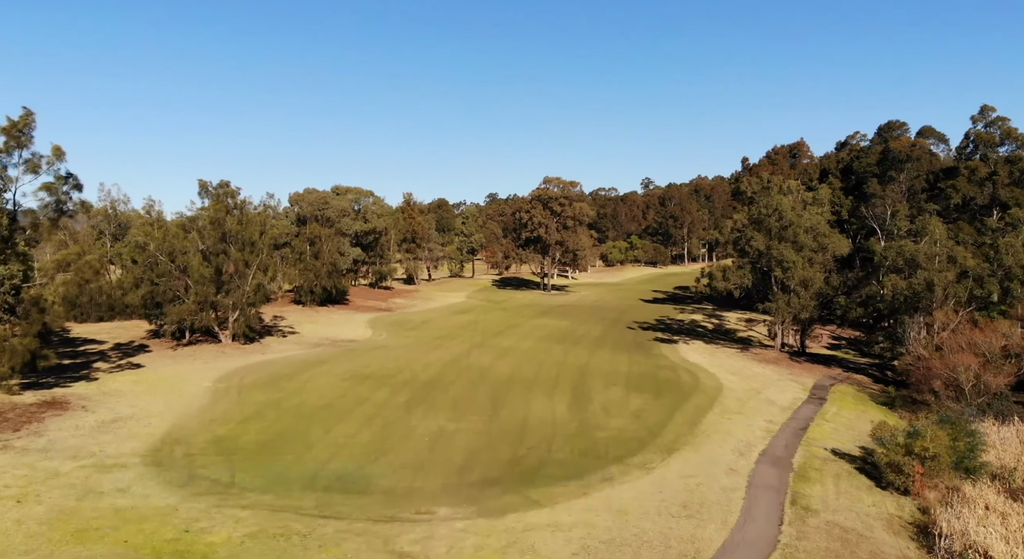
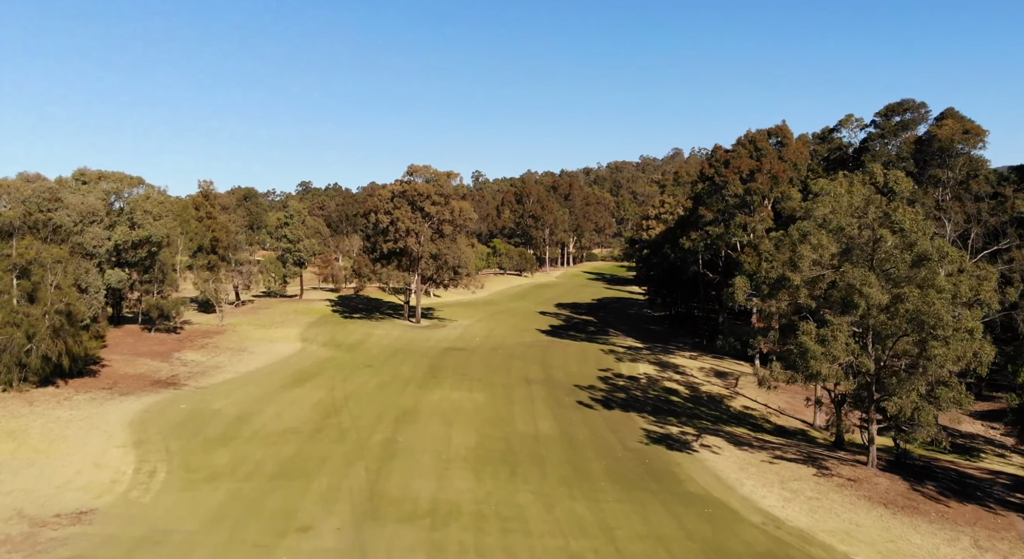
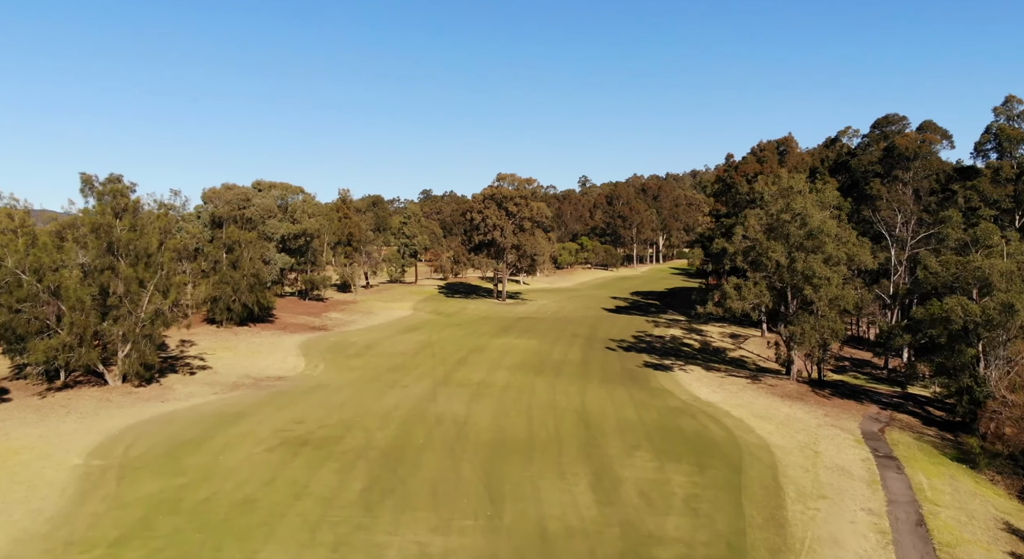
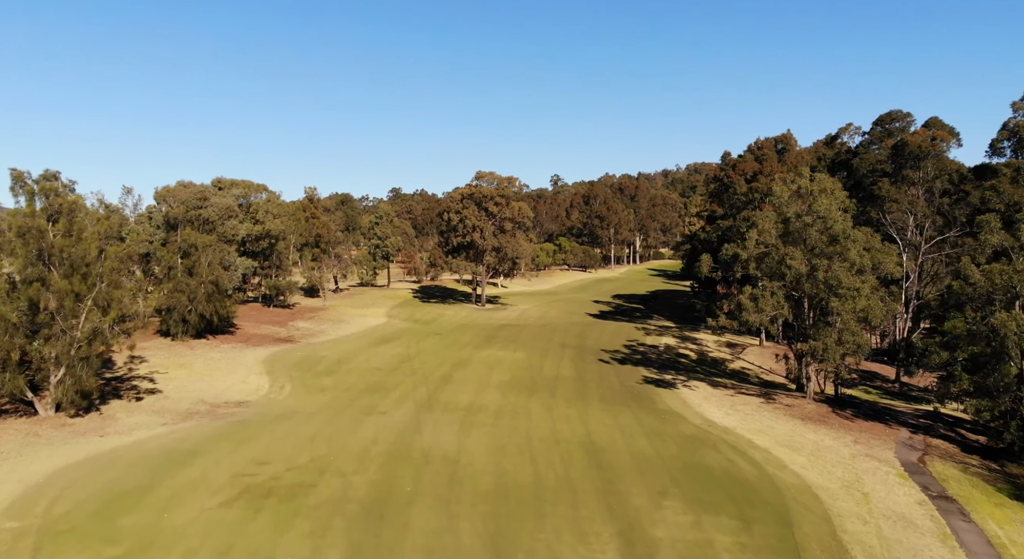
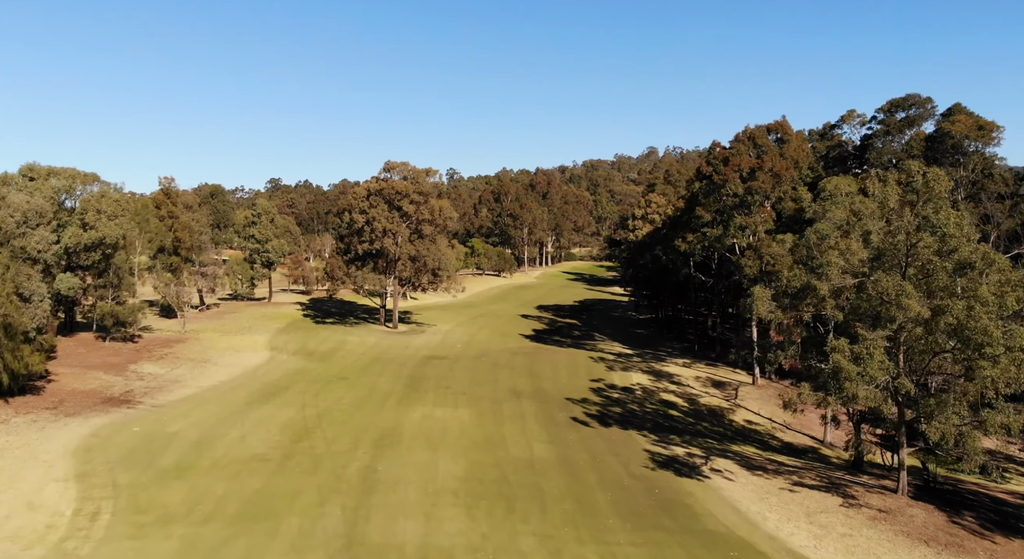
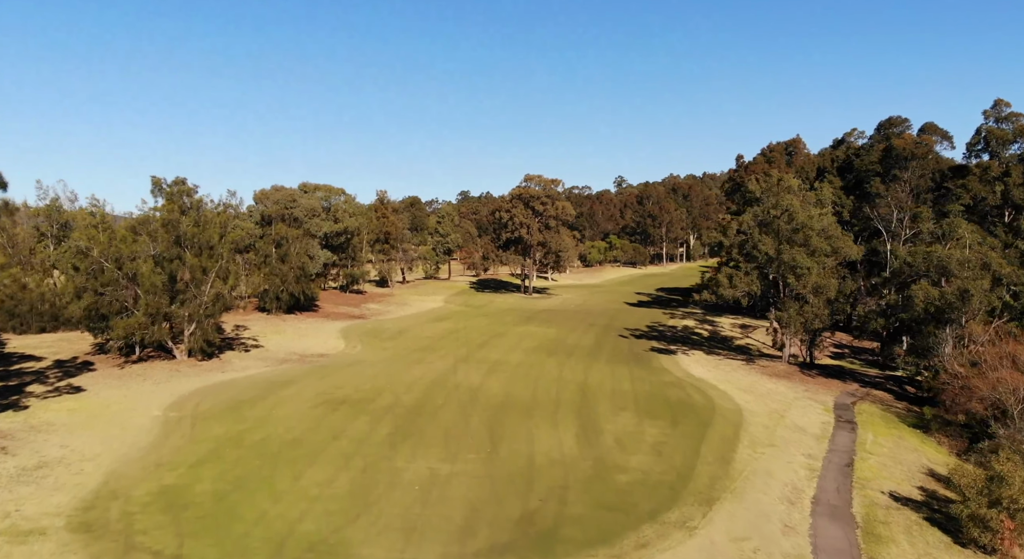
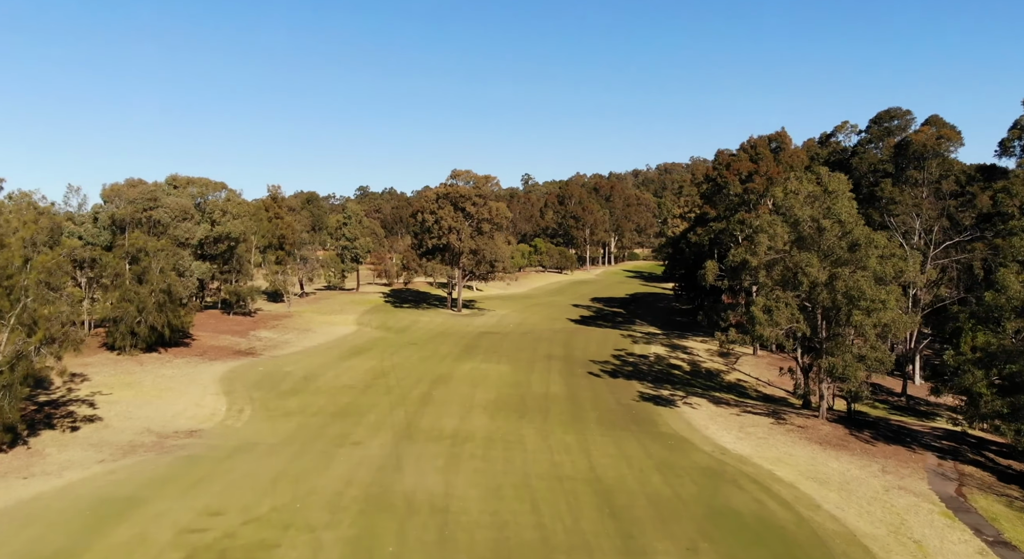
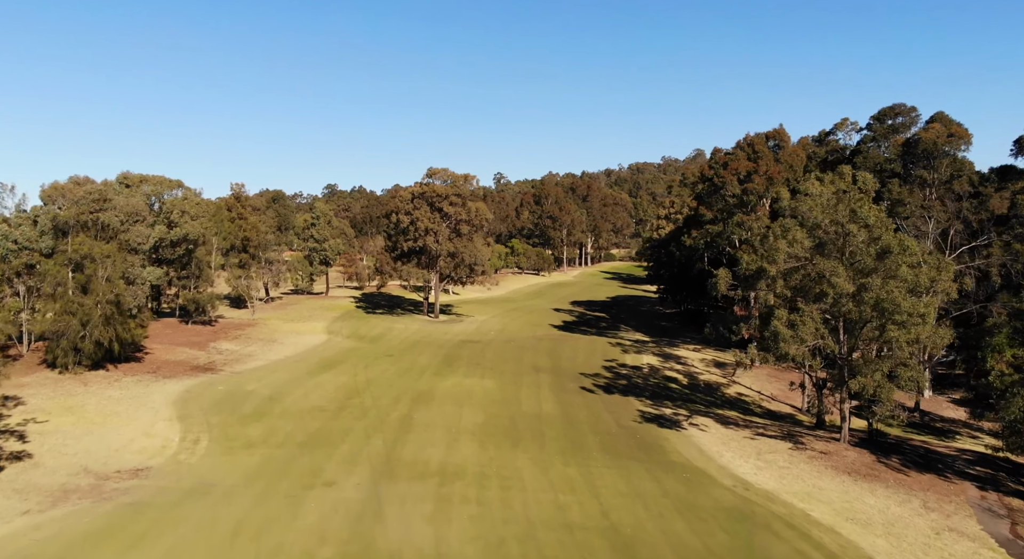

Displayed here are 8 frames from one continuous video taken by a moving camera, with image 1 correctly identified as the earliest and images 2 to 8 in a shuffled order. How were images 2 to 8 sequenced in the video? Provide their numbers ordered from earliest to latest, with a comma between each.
6, 3, 4, 7, 8, 2, 5
